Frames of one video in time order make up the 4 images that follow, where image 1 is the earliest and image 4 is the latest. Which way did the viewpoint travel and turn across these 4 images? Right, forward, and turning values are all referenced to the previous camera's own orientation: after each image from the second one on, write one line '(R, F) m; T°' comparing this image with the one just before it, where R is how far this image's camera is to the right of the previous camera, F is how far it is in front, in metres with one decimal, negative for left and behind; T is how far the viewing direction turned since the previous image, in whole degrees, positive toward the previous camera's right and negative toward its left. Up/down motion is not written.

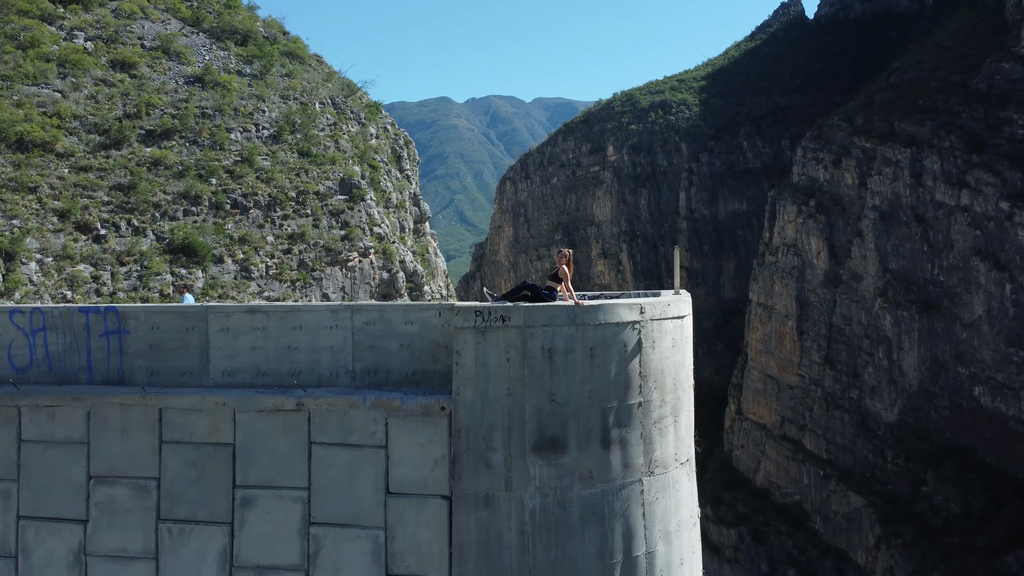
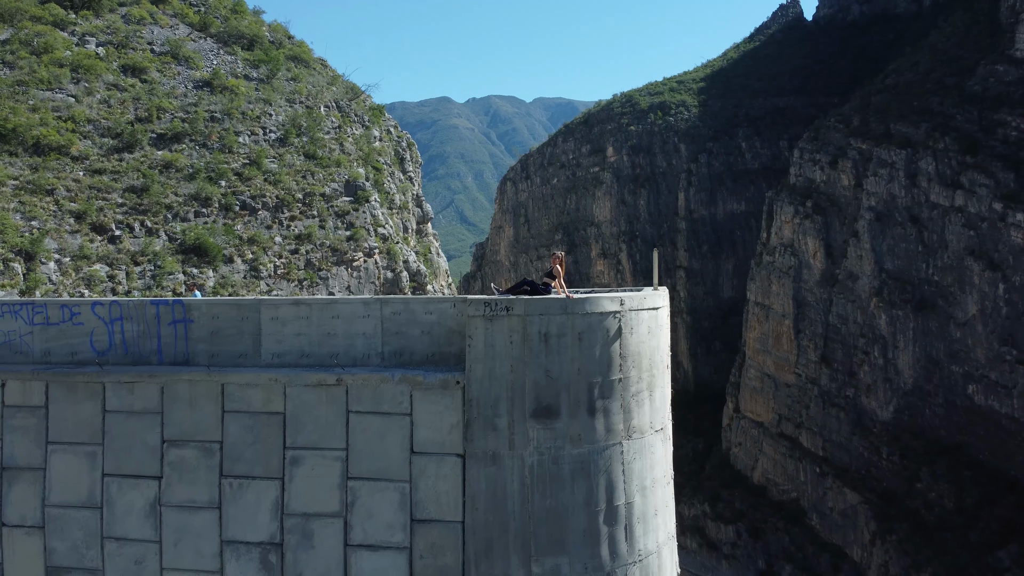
(0.0, -0.5) m; 0°
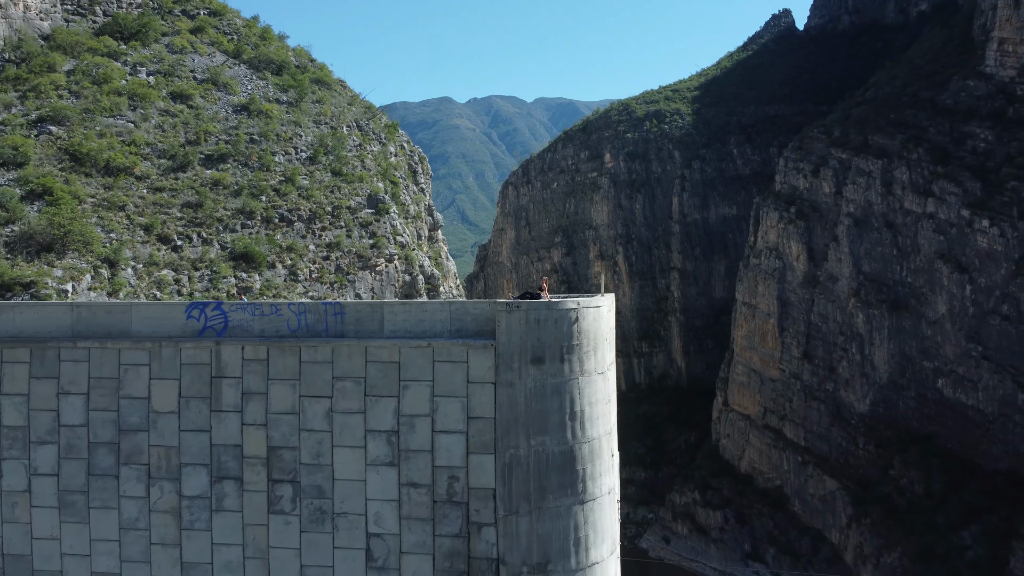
(0.0, -2.5) m; 0°
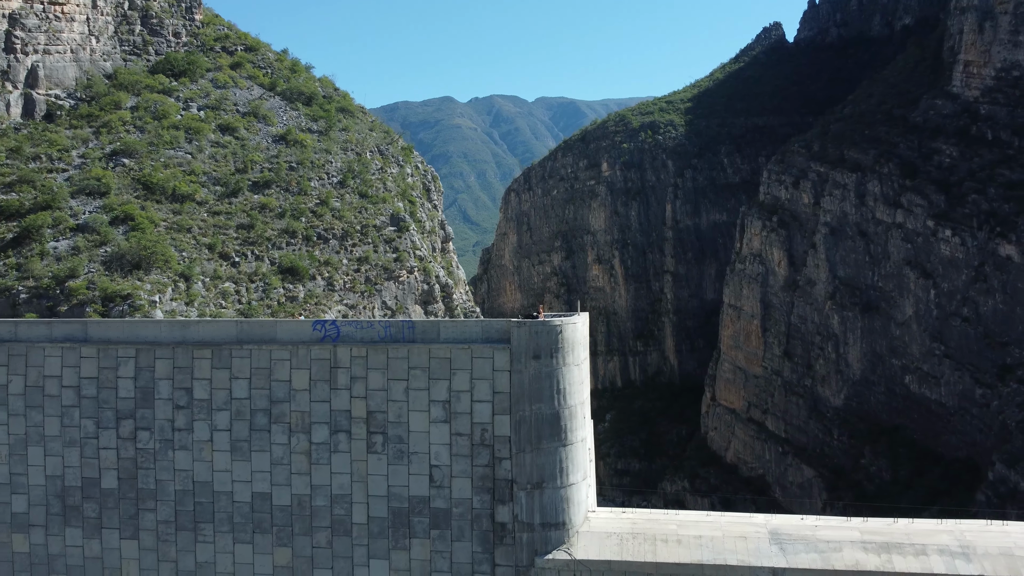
(-0.1, -3.3) m; 0°
